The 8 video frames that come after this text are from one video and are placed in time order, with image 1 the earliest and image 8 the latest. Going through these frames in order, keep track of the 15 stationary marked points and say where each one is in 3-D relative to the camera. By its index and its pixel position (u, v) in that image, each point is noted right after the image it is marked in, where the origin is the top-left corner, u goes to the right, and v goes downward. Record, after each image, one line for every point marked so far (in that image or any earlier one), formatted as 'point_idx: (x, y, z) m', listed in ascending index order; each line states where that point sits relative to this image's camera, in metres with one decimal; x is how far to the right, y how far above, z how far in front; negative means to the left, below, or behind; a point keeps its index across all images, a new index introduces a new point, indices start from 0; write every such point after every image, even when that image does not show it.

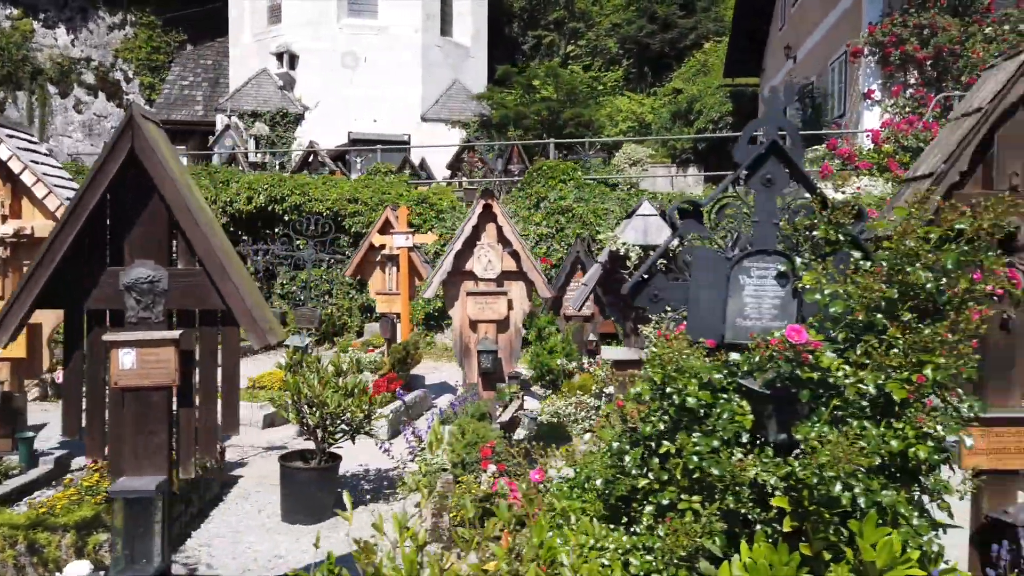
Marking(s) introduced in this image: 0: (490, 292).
0: (-0.2, 0.0, +6.2) m
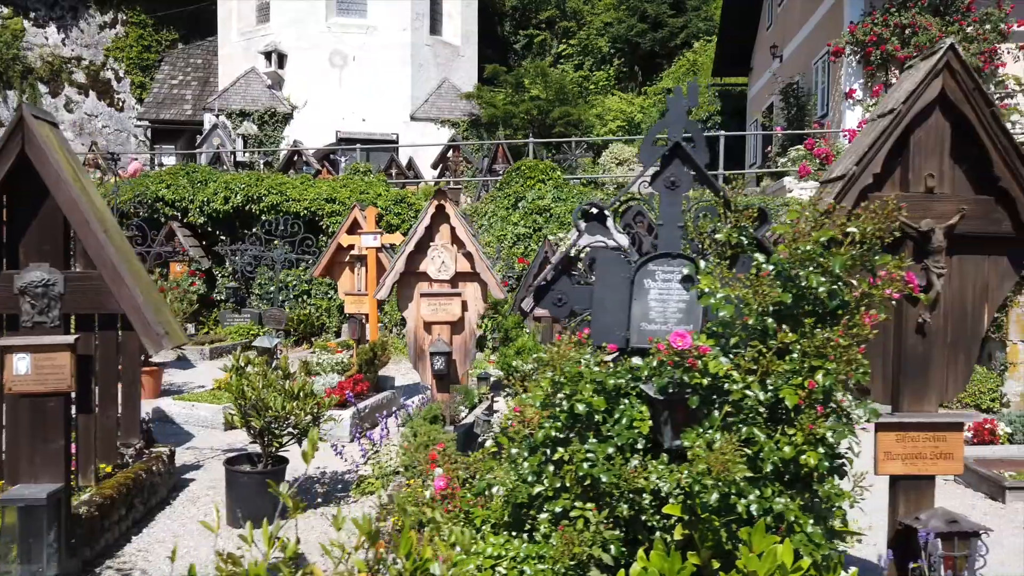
0: (-0.5, 0.0, +6.1) m
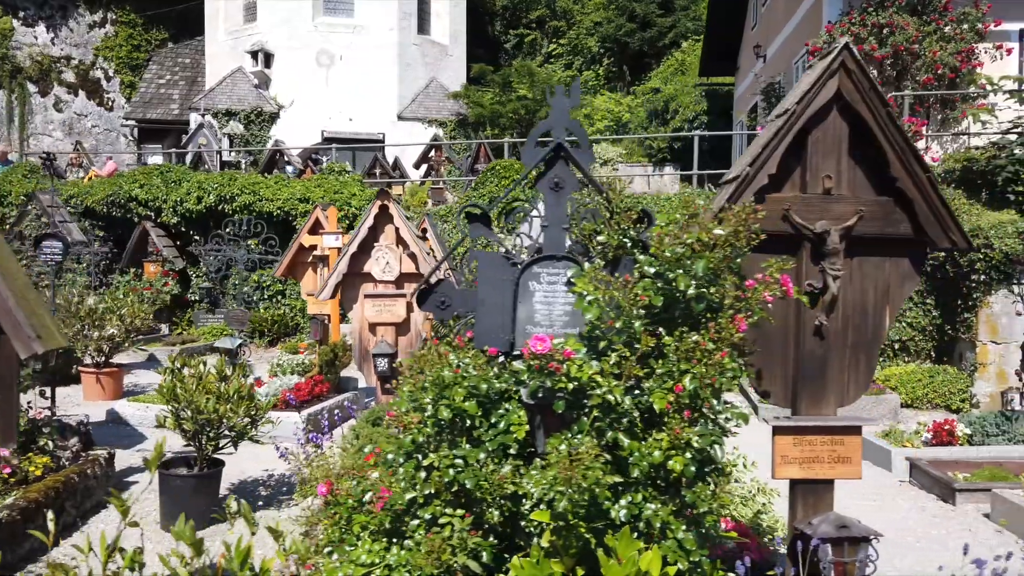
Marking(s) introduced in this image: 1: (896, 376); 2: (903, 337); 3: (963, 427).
0: (-0.9, 0.0, +6.1) m
1: (+5.3, -1.2, +11.1) m
2: (+5.7, -0.7, +11.8) m
3: (+4.4, -1.3, +8.0) m
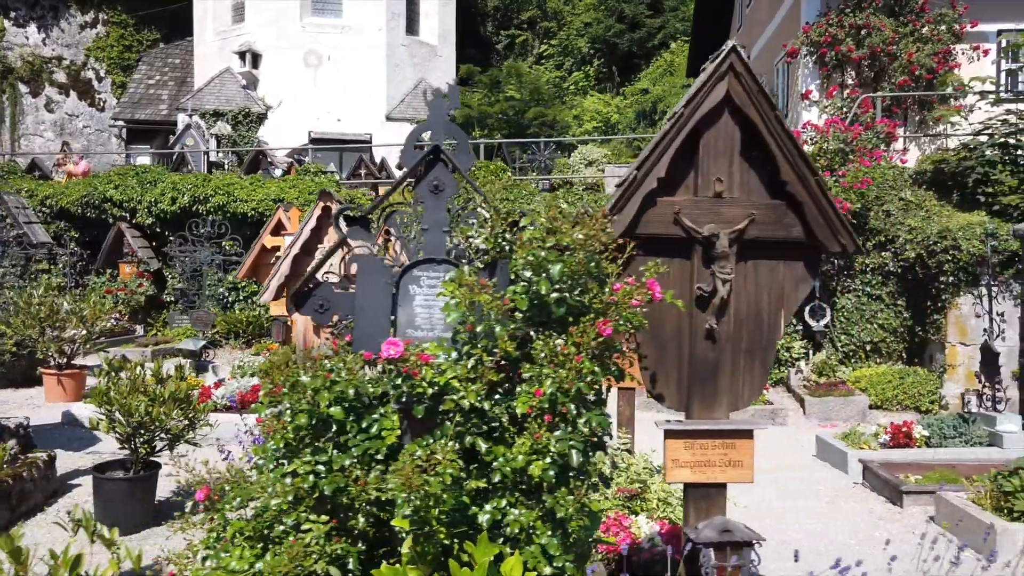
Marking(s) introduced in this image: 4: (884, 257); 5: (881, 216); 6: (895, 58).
0: (-1.3, -0.1, +6.1) m
1: (+4.9, -1.2, +11.1) m
2: (+5.3, -0.7, +11.8) m
3: (+4.0, -1.4, +8.0) m
4: (+5.3, +0.4, +11.6) m
5: (+5.3, +1.0, +11.6) m
6: (+6.8, +4.1, +14.5) m
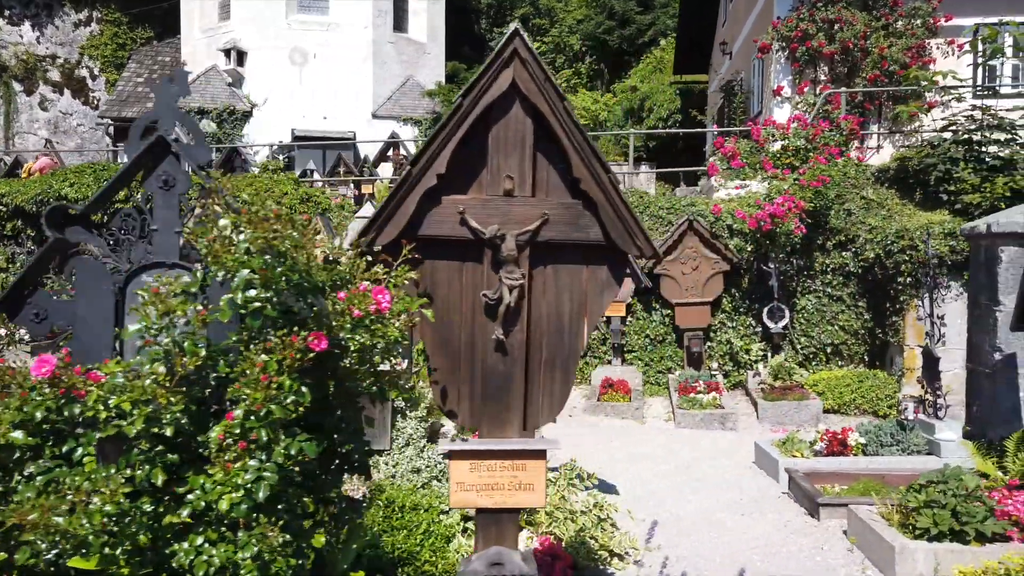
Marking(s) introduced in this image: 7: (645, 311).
0: (-2.1, -0.1, +5.8) m
1: (+4.2, -1.2, +10.8) m
2: (+4.6, -0.7, +11.4) m
3: (+3.2, -1.4, +7.7) m
4: (+4.6, +0.4, +11.3) m
5: (+4.6, +1.0, +11.3) m
6: (+6.2, +4.1, +14.1) m
7: (+2.0, -0.3, +12.1) m
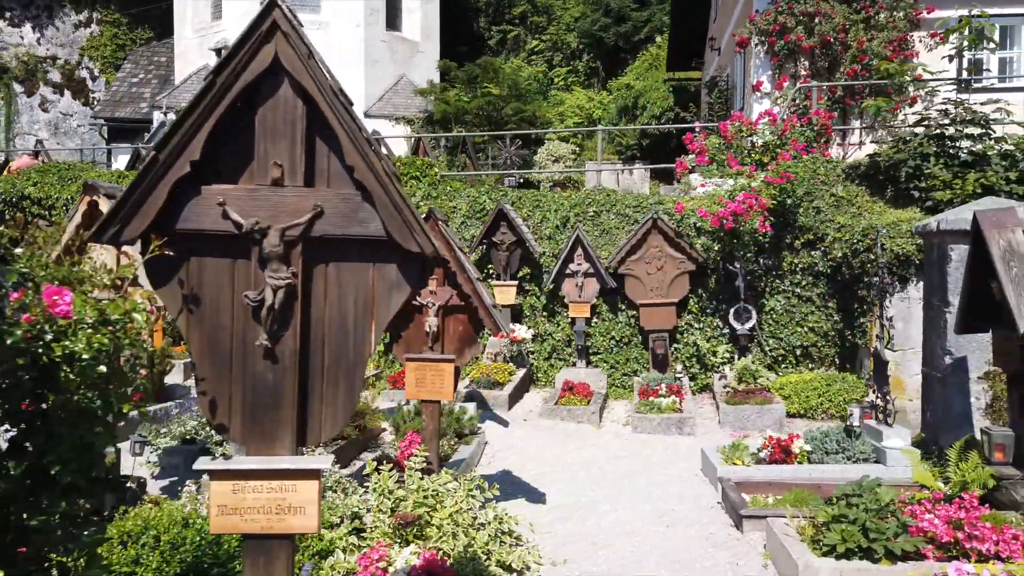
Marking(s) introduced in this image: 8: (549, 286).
0: (-2.8, -0.1, +5.6) m
1: (+3.6, -1.2, +10.4) m
2: (+4.0, -0.7, +11.1) m
3: (+2.6, -1.4, +7.3) m
4: (+4.1, +0.4, +10.9) m
5: (+4.0, +1.0, +10.9) m
6: (+5.6, +4.1, +13.7) m
7: (+1.4, -0.4, +11.8) m
8: (+0.5, 0.0, +11.9) m
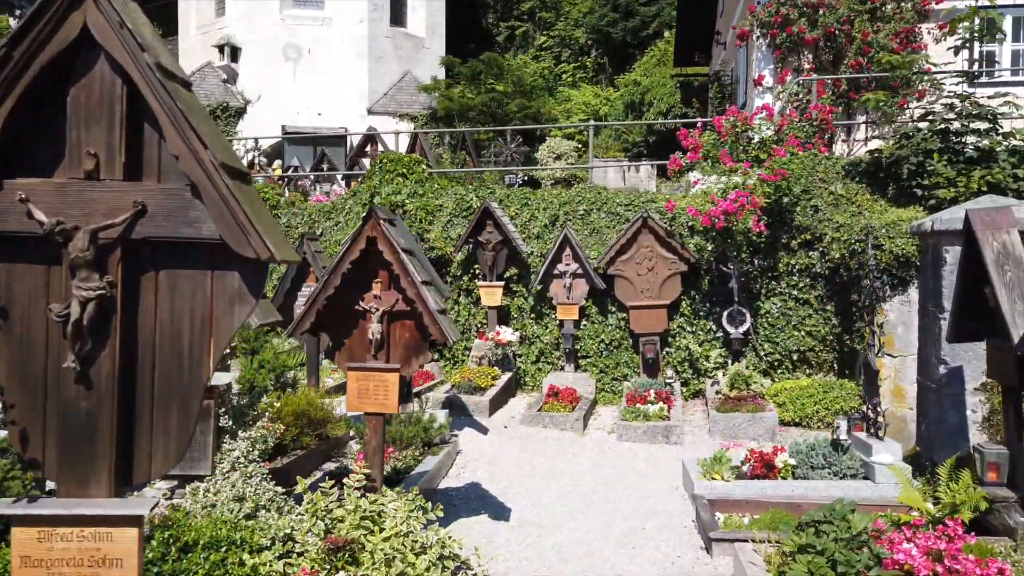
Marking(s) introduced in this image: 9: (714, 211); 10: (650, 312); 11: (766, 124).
0: (-3.1, -0.1, +5.2) m
1: (+3.3, -1.3, +10.0) m
2: (+3.8, -0.8, +10.6) m
3: (+2.3, -1.4, +6.9) m
4: (+3.8, +0.4, +10.5) m
5: (+3.8, +1.0, +10.4) m
6: (+5.5, +4.0, +13.2) m
7: (+1.2, -0.4, +11.4) m
8: (+0.3, 0.0, +11.5) m
9: (+2.6, +1.0, +10.3) m
10: (+1.9, -0.3, +10.9) m
11: (+3.4, +2.2, +10.9) m
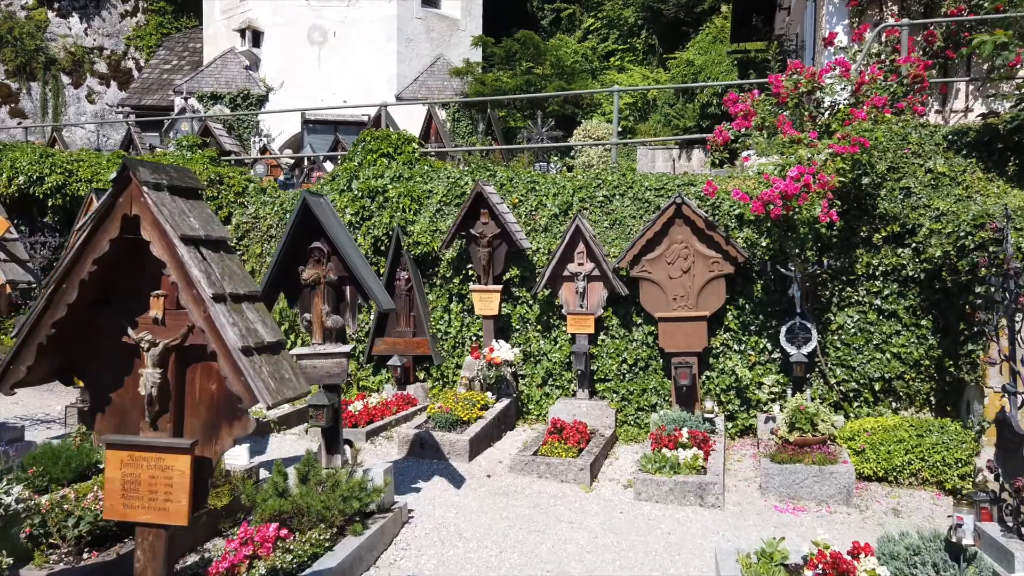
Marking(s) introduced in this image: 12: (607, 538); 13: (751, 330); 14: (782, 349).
0: (-3.5, -0.2, +3.2) m
1: (+3.2, -1.4, +7.4) m
2: (+3.7, -0.9, +8.0) m
3: (+2.0, -1.5, +4.4) m
4: (+3.8, +0.3, +7.9) m
5: (+3.7, +0.9, +7.9) m
6: (+5.6, +3.9, +10.5) m
7: (+1.2, -0.4, +9.0) m
8: (+0.3, 0.0, +9.2) m
9: (+2.5, +0.9, +7.8) m
10: (+1.8, -0.4, +8.5) m
11: (+3.4, +2.1, +8.4) m
12: (+0.7, -1.9, +6.1) m
13: (+2.5, -0.4, +8.5) m
14: (+2.8, -0.6, +8.5) m
